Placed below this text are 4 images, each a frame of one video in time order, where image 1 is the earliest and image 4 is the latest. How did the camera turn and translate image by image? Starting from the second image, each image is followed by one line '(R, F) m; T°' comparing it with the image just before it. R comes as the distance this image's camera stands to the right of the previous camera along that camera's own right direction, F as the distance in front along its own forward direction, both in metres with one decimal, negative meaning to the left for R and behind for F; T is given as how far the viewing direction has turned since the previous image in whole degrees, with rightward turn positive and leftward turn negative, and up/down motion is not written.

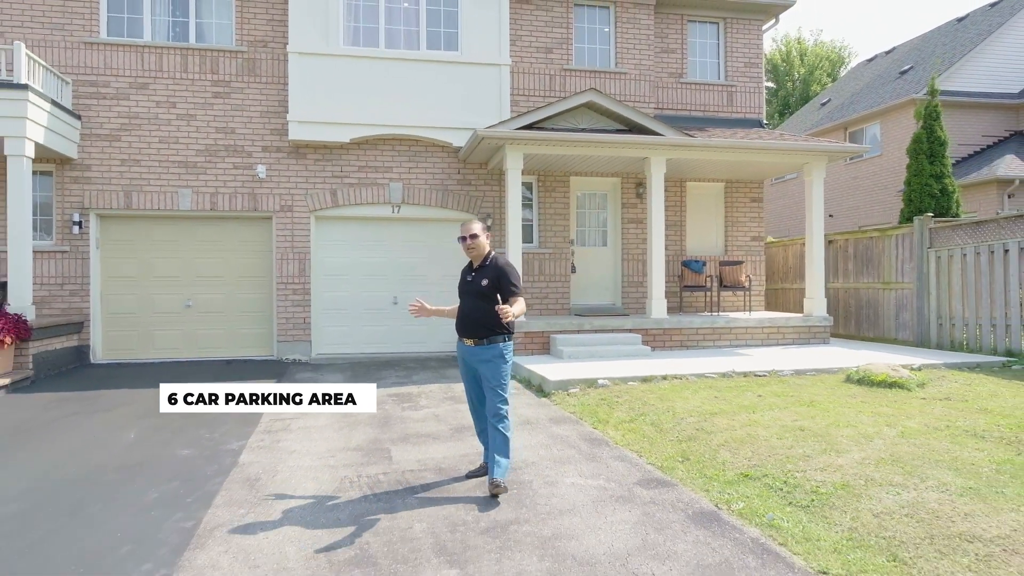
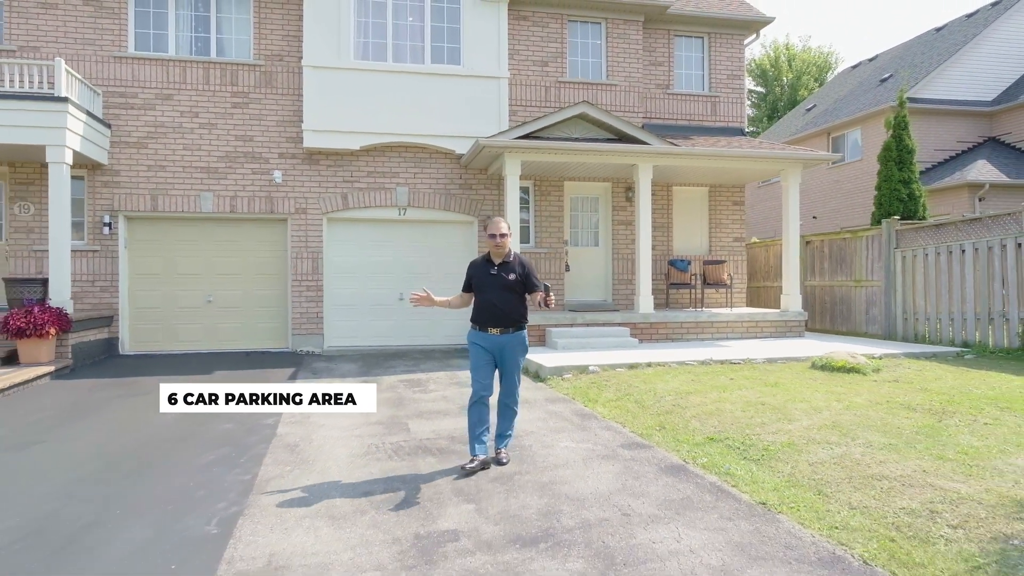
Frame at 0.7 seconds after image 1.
(-0.1, -0.8) m; 0°
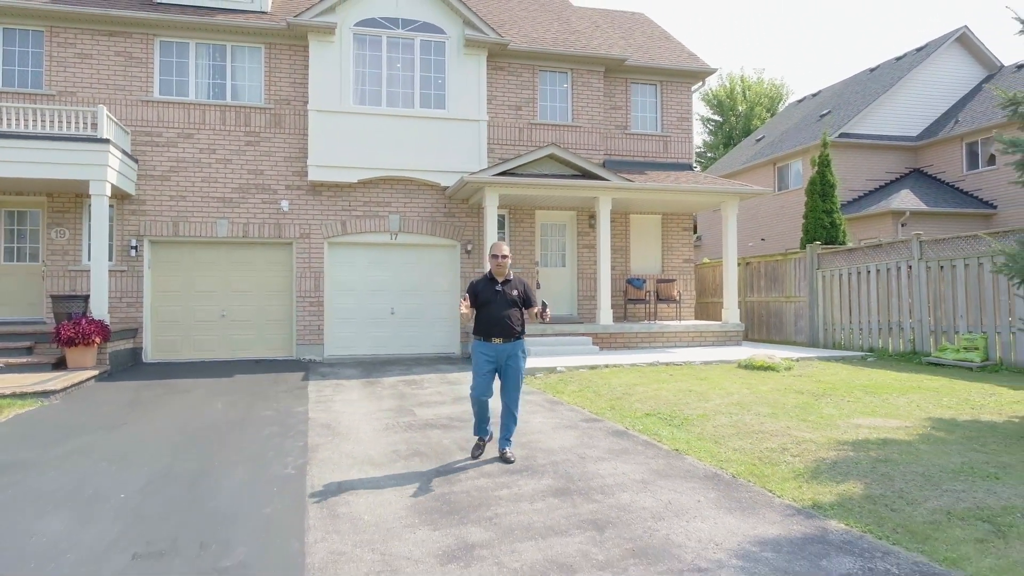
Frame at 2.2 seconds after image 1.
(-0.2, -1.6) m; +2°
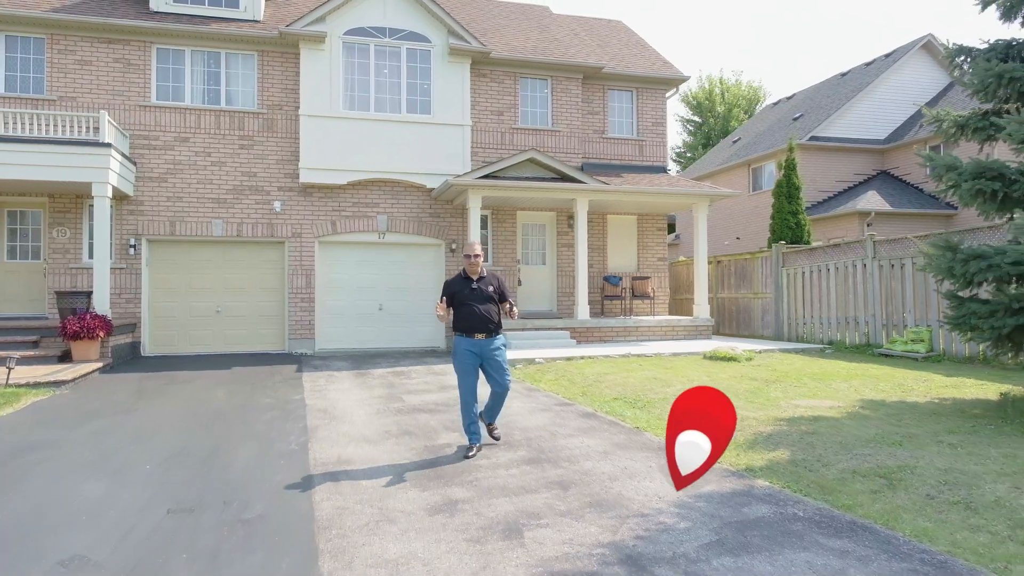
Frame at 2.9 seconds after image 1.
(0.0, -0.7) m; +1°
